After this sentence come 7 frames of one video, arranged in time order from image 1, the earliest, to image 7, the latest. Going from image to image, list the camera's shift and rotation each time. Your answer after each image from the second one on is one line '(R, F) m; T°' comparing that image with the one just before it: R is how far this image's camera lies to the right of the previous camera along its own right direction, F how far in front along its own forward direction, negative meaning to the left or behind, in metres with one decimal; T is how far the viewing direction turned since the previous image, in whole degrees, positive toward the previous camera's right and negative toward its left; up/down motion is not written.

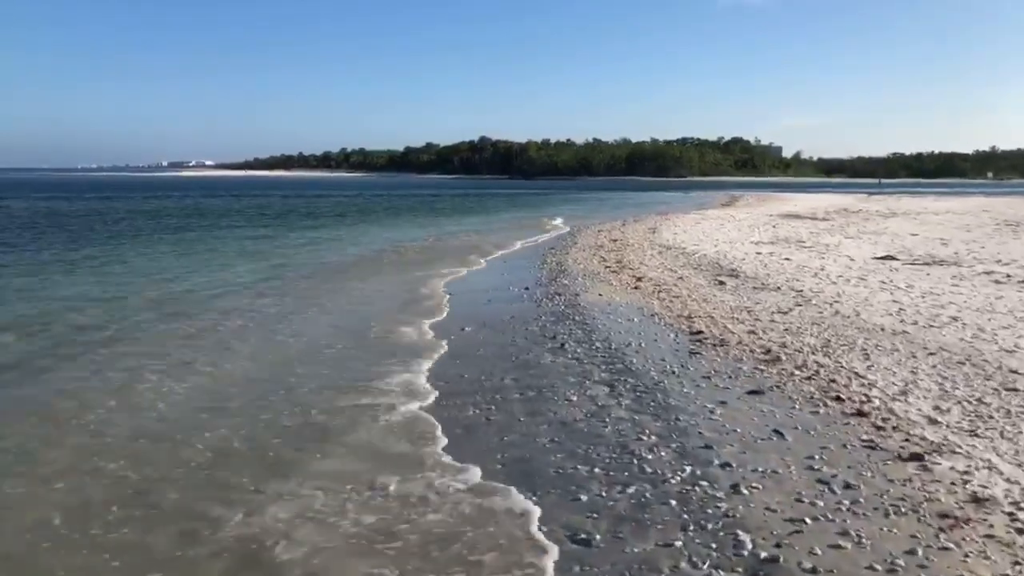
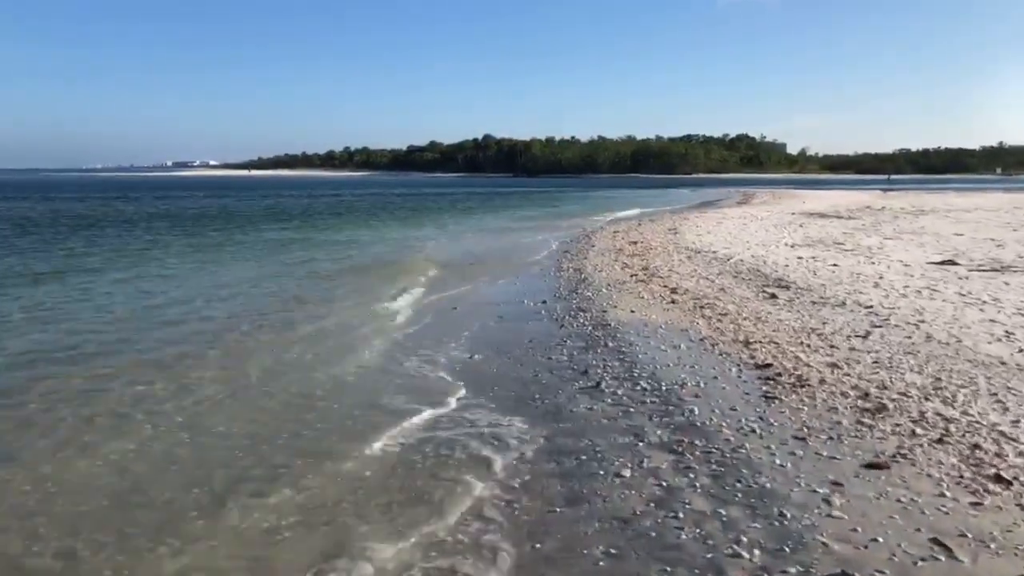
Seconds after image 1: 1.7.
(-0.2, +2.3) m; 0°
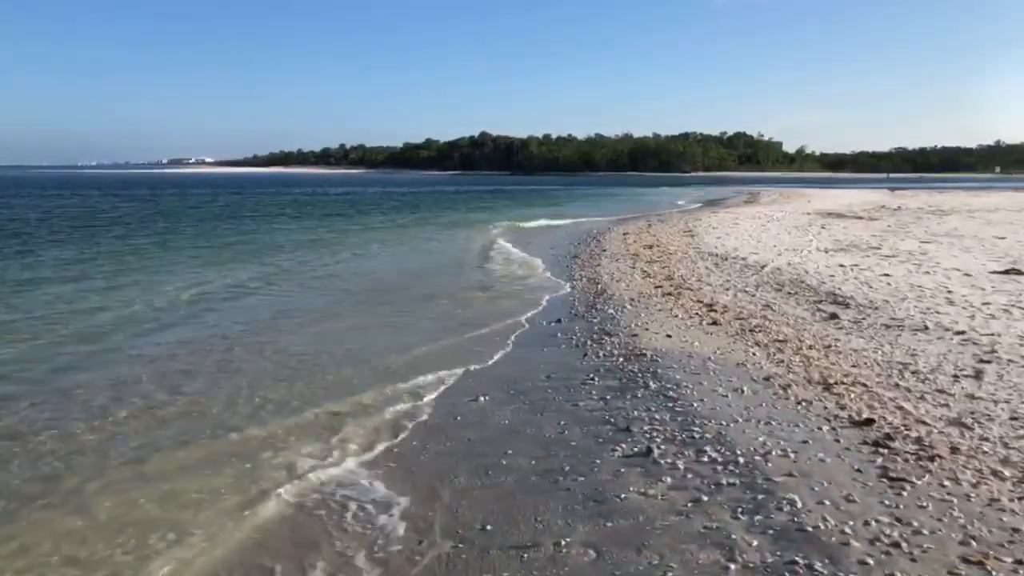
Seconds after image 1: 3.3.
(-0.2, +2.3) m; 0°
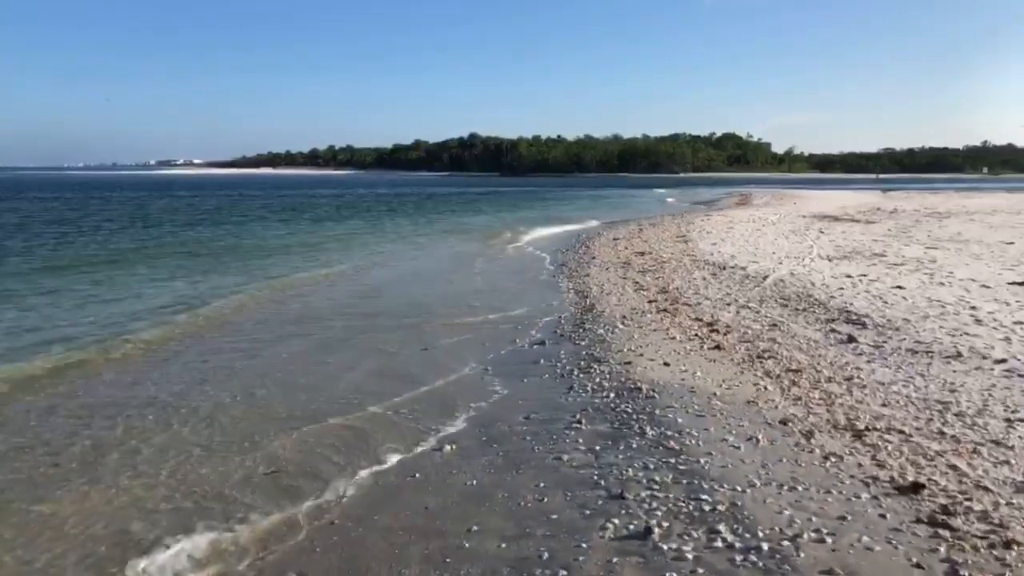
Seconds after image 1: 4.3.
(+0.2, +1.4) m; +1°
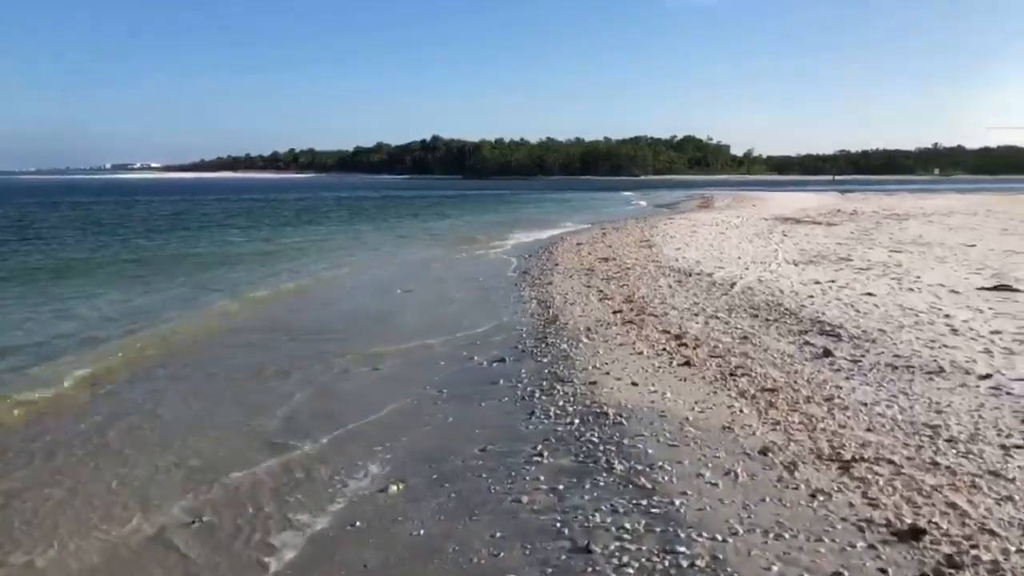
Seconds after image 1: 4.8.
(+0.1, +0.7) m; +3°
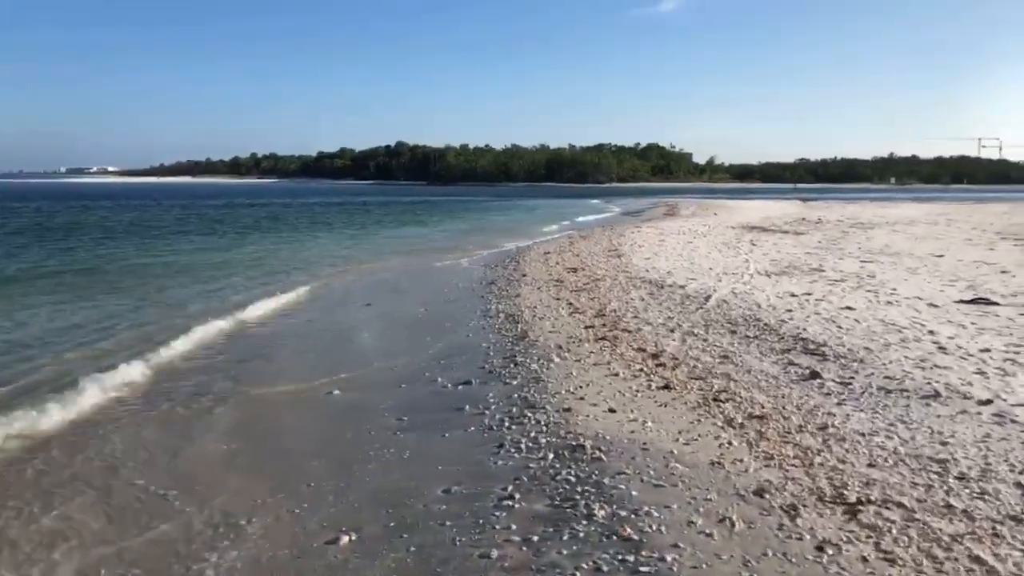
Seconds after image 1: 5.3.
(0.0, +0.8) m; +3°
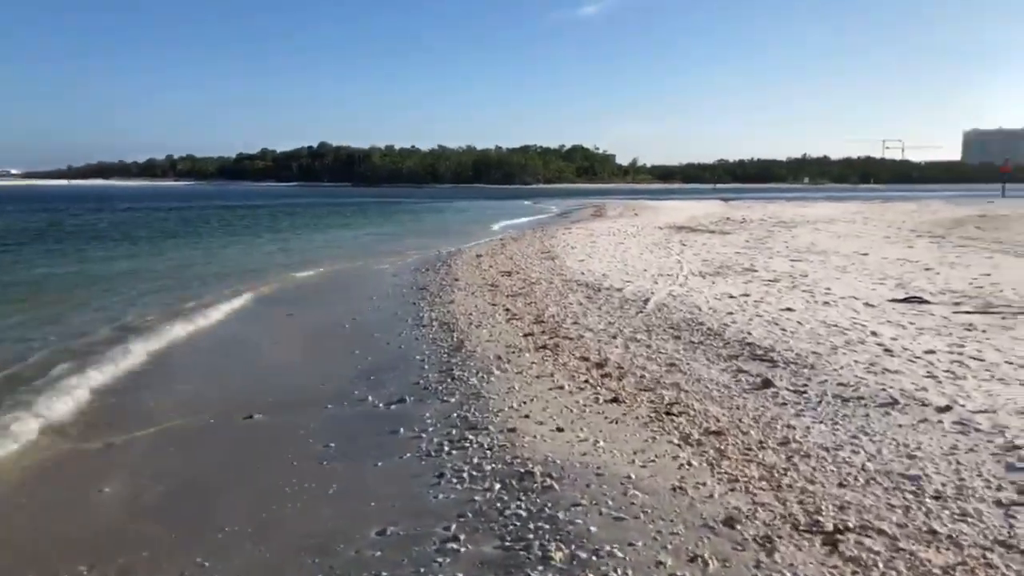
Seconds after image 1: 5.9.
(-0.1, +0.7) m; +5°
